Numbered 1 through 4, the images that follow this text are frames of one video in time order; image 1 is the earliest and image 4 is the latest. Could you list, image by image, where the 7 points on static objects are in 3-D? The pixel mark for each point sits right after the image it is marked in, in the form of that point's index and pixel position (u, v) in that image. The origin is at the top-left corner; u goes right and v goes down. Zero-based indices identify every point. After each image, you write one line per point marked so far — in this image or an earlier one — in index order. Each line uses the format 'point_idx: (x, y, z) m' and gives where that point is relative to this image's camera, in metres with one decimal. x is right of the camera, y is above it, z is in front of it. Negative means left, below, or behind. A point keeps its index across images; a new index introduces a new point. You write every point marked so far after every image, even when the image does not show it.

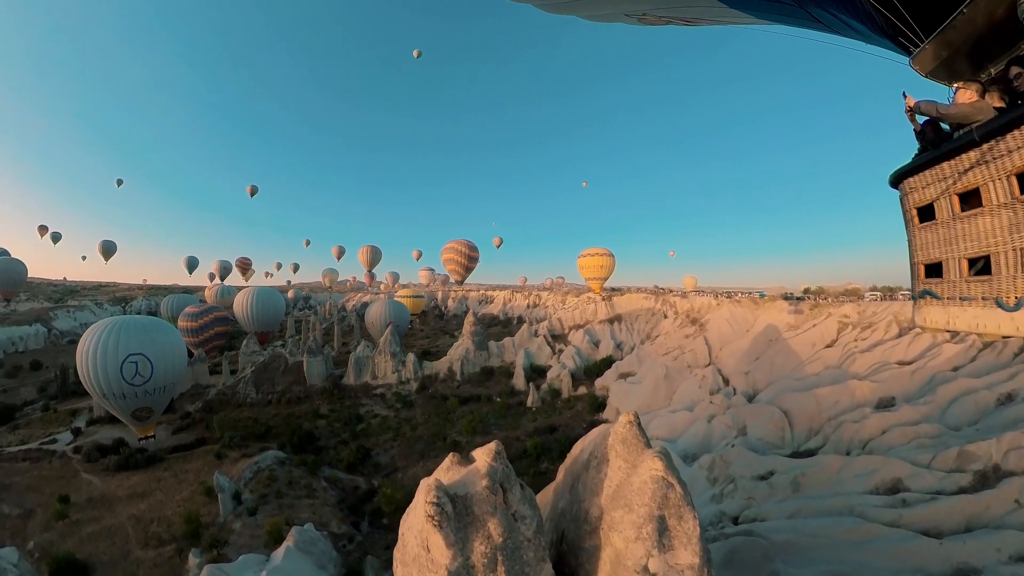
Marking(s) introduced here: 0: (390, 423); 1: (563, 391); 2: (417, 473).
0: (-4.3, -4.7, +18.0) m
1: (+1.6, -3.8, +19.2) m
2: (-2.8, -5.7, +16.1) m
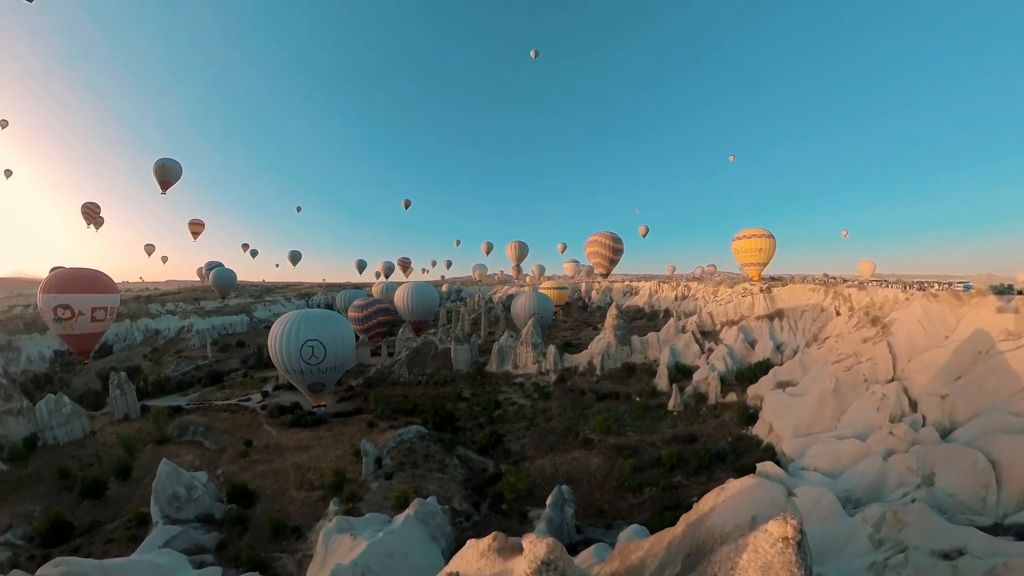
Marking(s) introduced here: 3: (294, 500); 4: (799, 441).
0: (+0.5, -4.4, +18.3) m
1: (+6.3, -3.5, +16.9) m
2: (+1.0, -5.4, +16.0) m
3: (-5.6, -5.5, +13.5) m
4: (+7.1, -3.8, +13.0) m
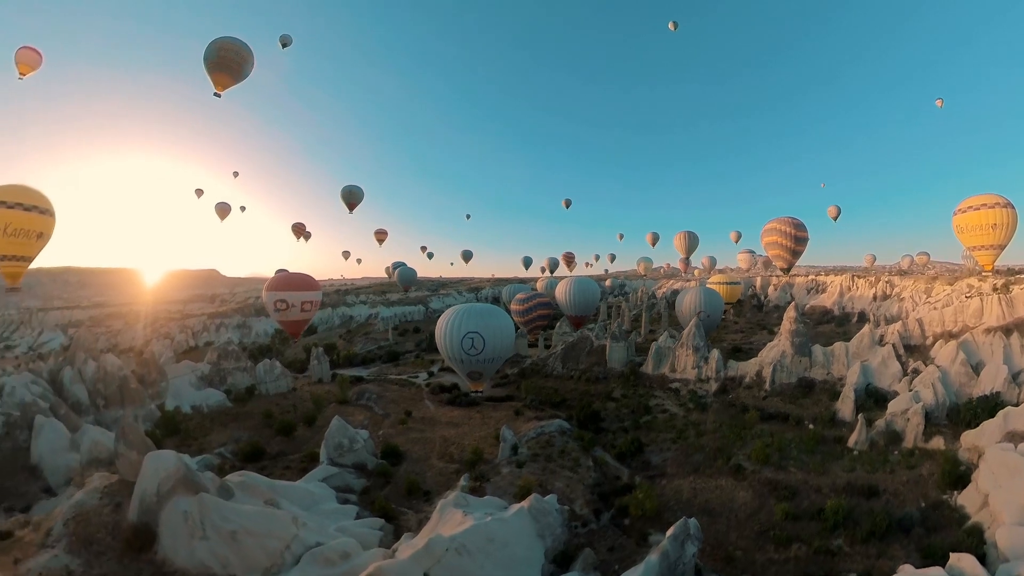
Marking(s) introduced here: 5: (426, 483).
0: (+5.3, -4.2, +16.3) m
1: (+9.4, -3.4, +11.8) m
2: (+4.5, -5.3, +14.1) m
3: (-2.4, -5.4, +15.7) m
4: (+7.9, -3.8, +8.1) m
5: (-2.6, -5.6, +15.2) m
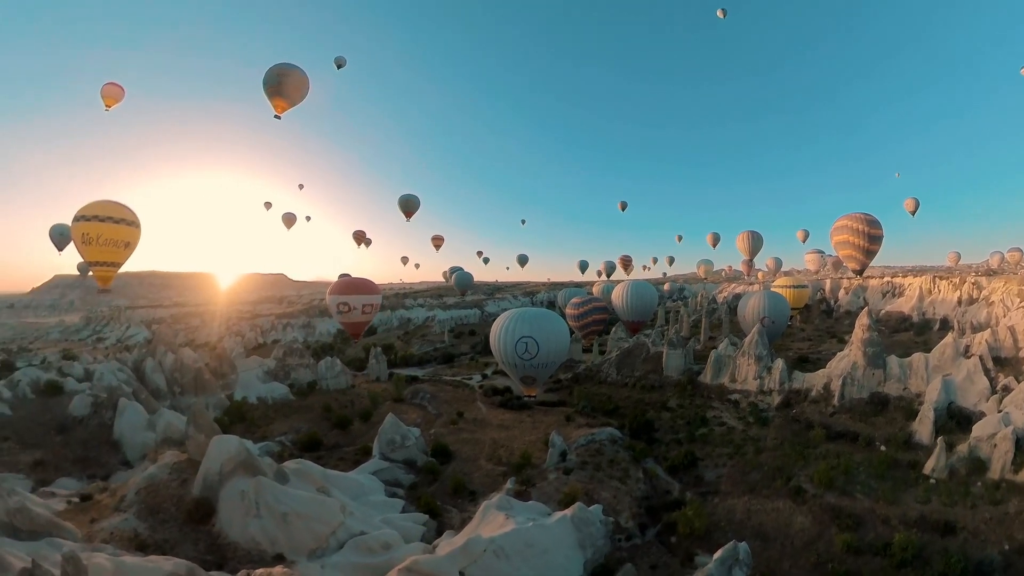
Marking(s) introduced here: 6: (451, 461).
0: (+6.7, -4.3, +15.0) m
1: (+9.8, -3.4, +9.9) m
2: (+5.4, -5.4, +13.0) m
3: (-1.0, -5.5, +16.0) m
4: (+7.6, -3.8, +6.6) m
5: (-1.3, -5.7, +15.5) m
6: (-1.8, -5.4, +16.4) m
